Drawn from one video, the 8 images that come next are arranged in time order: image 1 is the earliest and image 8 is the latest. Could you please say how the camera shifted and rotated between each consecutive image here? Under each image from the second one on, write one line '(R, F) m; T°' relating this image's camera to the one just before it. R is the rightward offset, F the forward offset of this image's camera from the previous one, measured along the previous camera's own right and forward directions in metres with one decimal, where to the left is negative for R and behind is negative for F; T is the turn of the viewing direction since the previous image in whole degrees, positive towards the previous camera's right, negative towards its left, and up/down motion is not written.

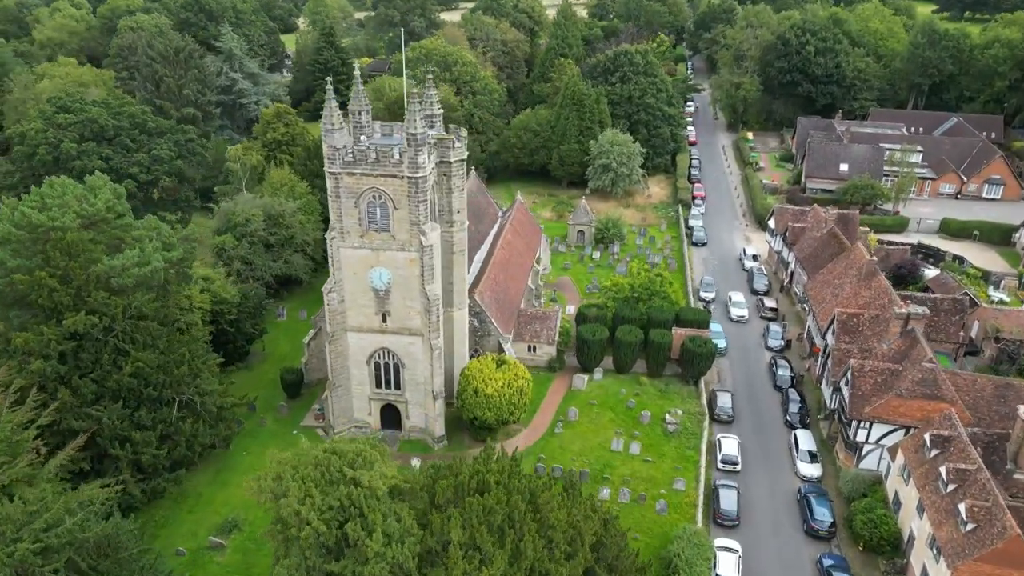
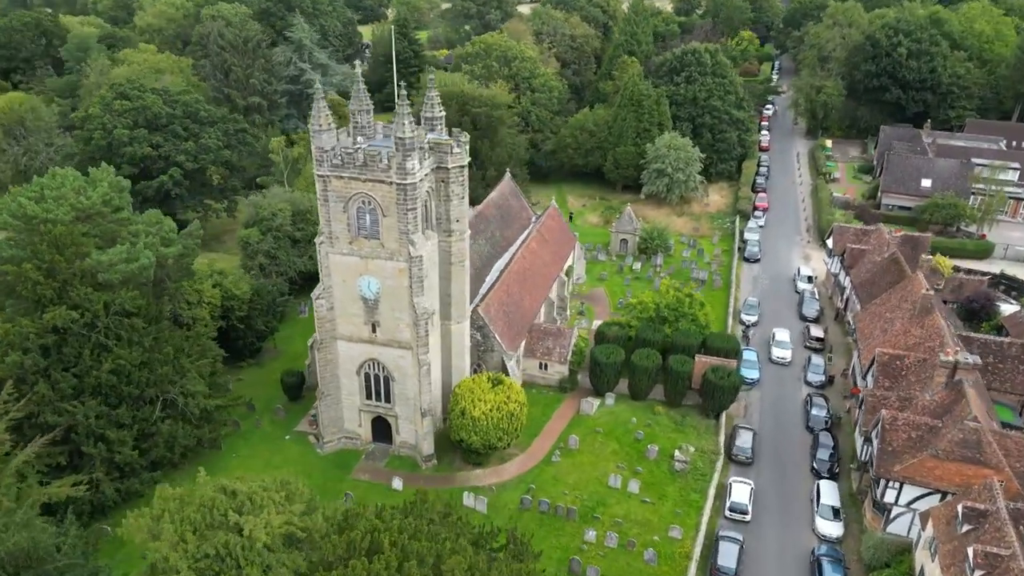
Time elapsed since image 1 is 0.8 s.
(+4.8, +3.2) m; -7°
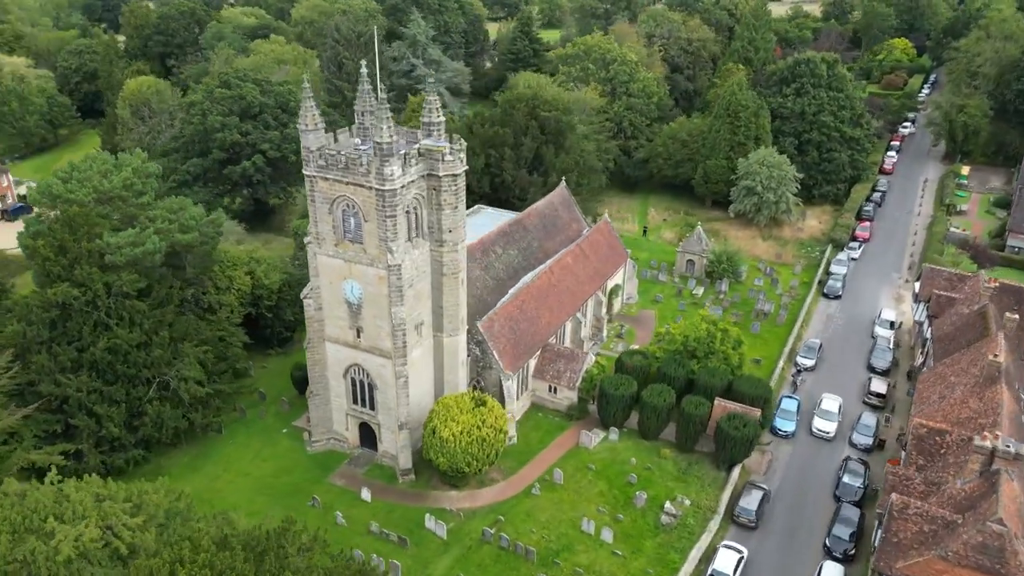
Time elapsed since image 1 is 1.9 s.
(+8.0, +3.1) m; -11°
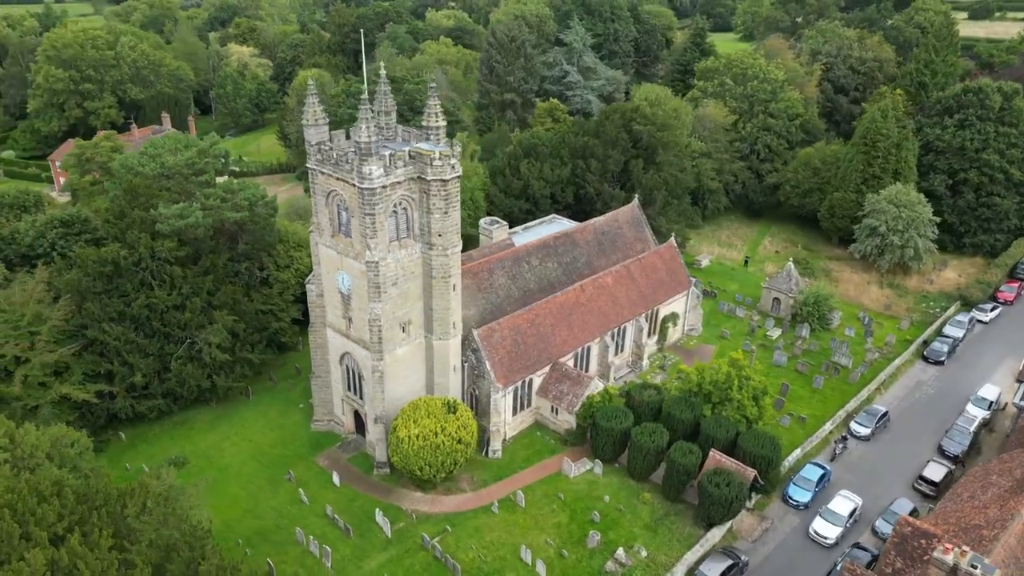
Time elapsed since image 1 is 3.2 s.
(+11.2, +2.3) m; -15°
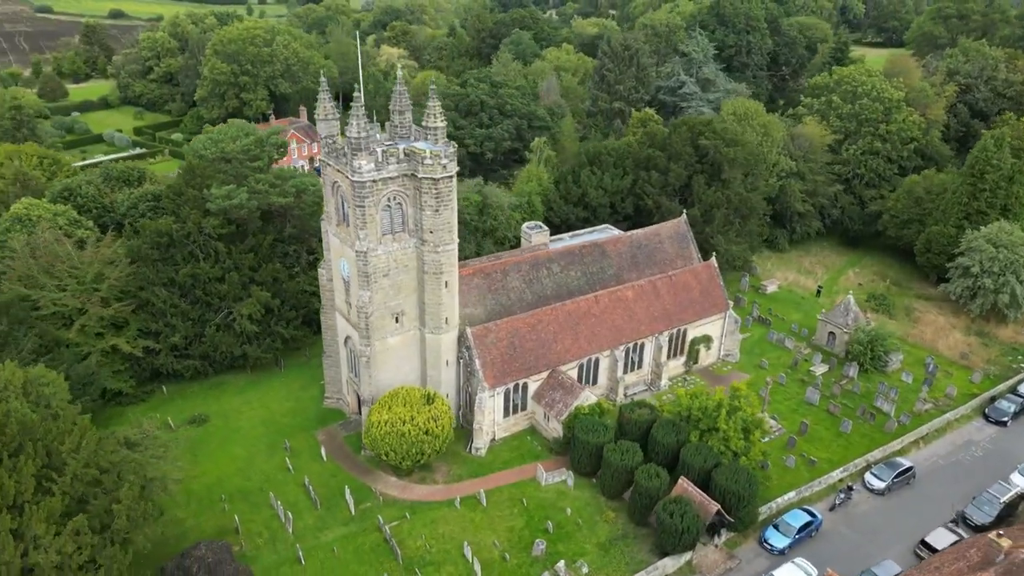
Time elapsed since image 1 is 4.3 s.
(+9.2, +0.5) m; -12°
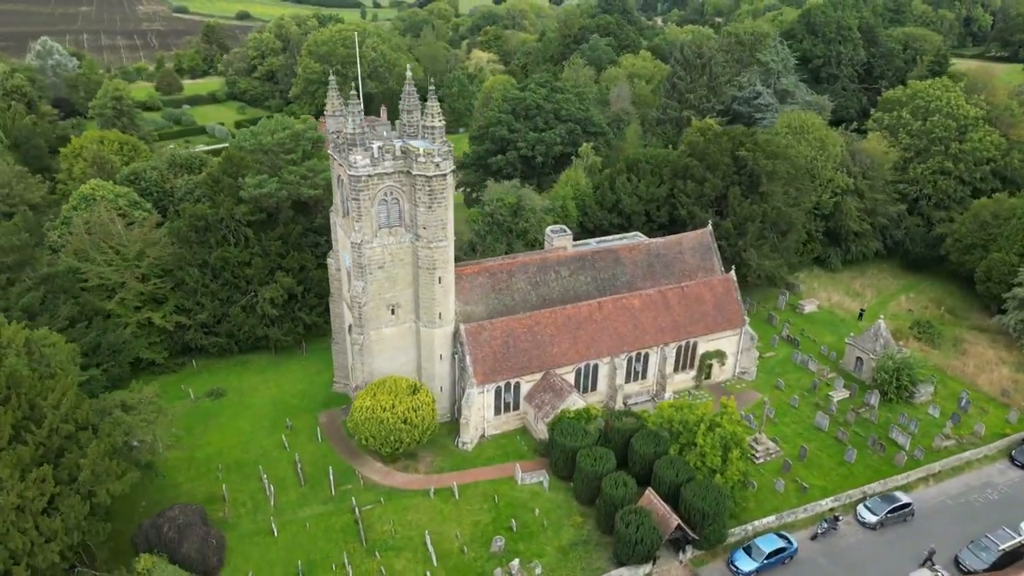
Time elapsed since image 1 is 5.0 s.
(+6.2, -0.1) m; -8°
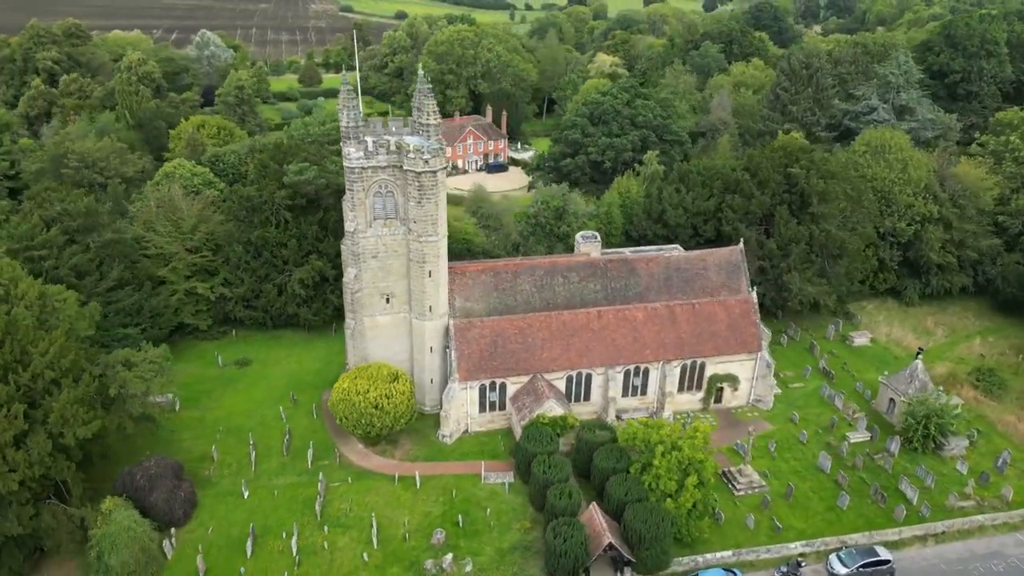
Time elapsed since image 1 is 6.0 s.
(+8.9, +0.6) m; -11°
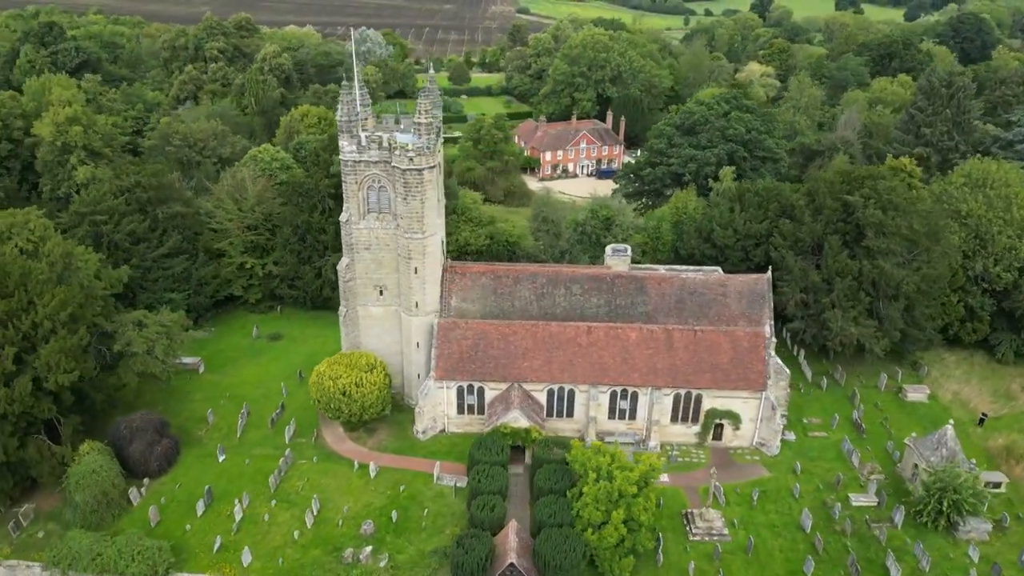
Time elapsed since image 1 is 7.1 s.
(+10.7, +1.8) m; -12°
